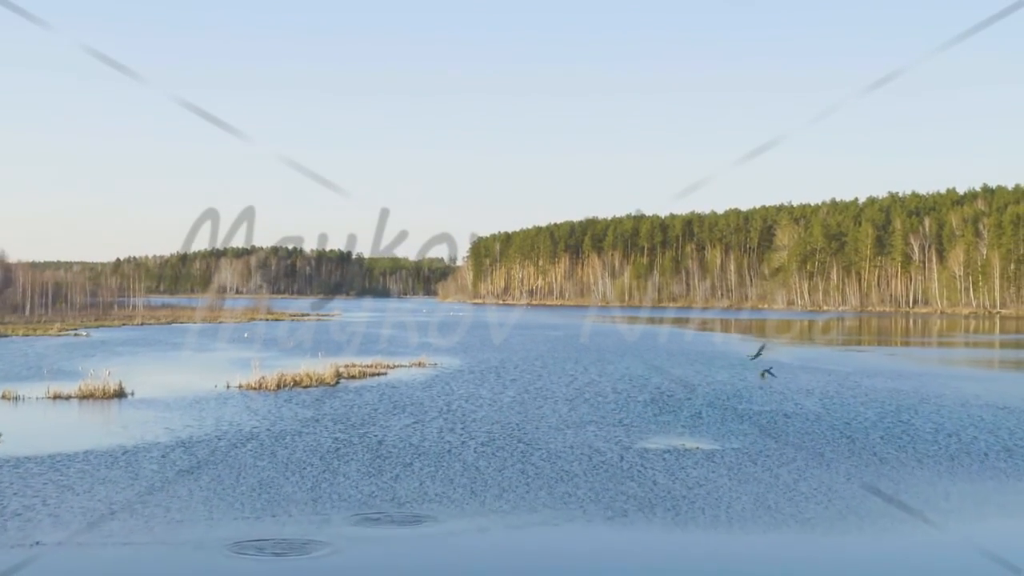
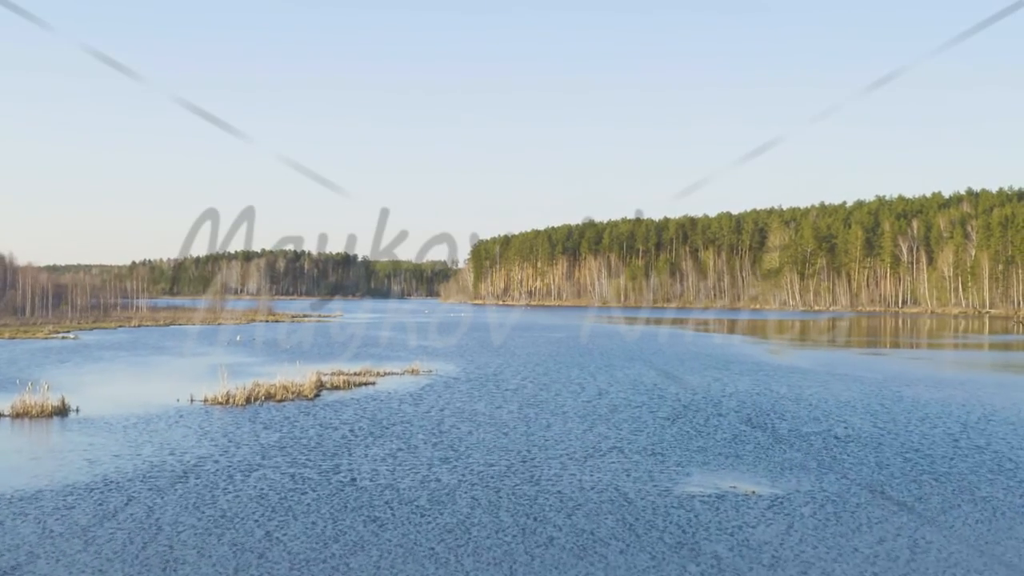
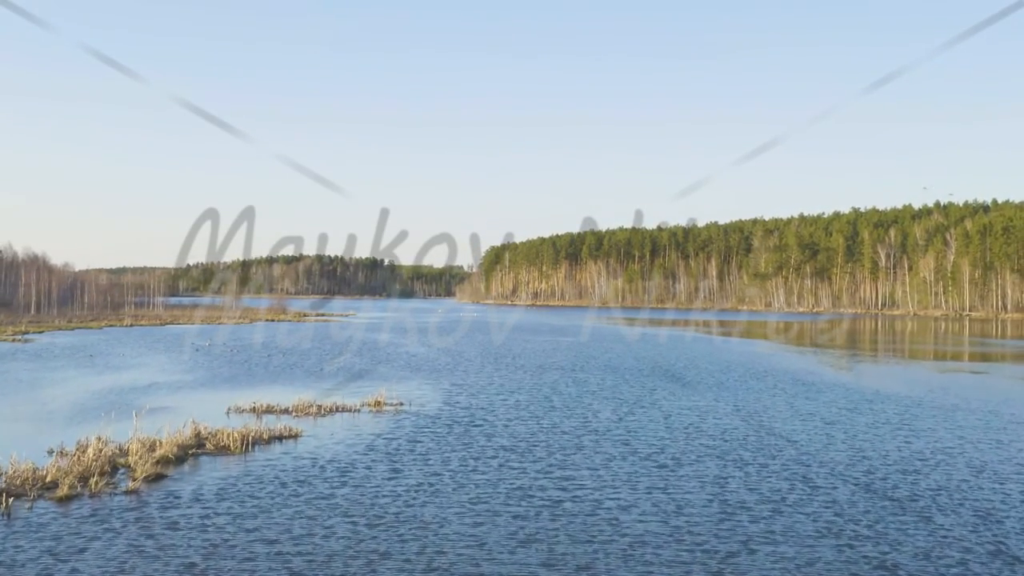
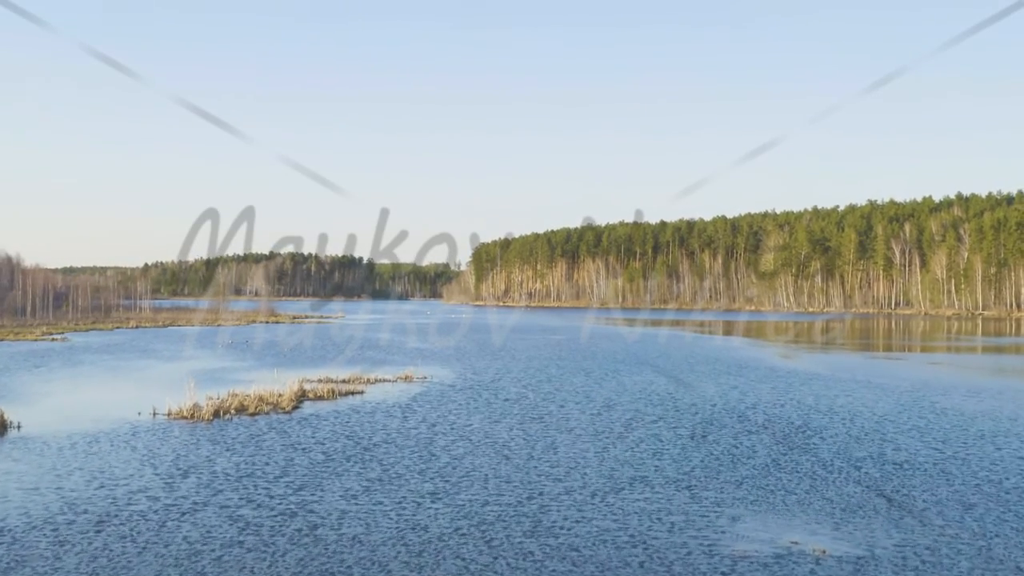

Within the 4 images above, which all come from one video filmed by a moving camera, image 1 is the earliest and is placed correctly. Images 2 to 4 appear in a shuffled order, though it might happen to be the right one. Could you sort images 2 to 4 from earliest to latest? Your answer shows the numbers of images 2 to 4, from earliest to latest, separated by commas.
2, 4, 3
